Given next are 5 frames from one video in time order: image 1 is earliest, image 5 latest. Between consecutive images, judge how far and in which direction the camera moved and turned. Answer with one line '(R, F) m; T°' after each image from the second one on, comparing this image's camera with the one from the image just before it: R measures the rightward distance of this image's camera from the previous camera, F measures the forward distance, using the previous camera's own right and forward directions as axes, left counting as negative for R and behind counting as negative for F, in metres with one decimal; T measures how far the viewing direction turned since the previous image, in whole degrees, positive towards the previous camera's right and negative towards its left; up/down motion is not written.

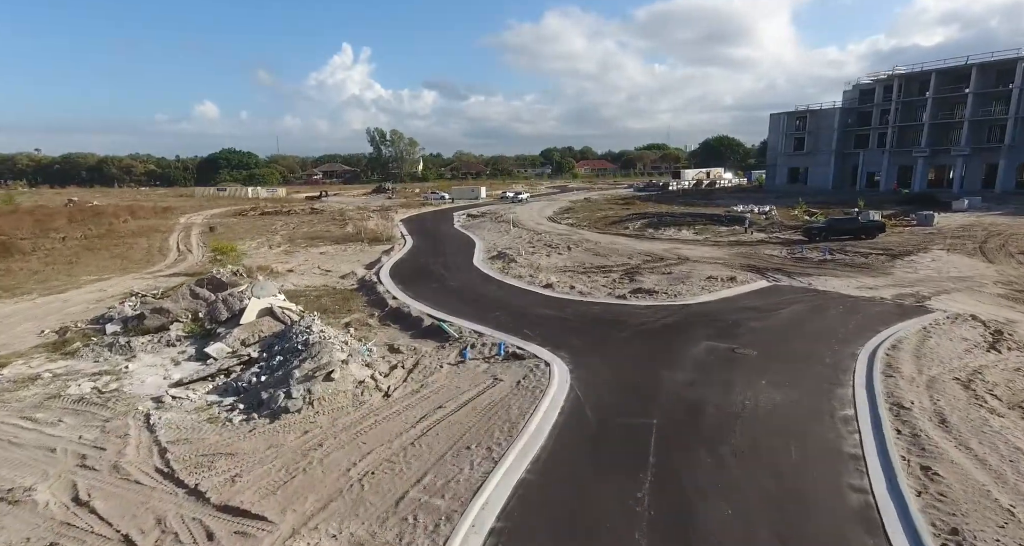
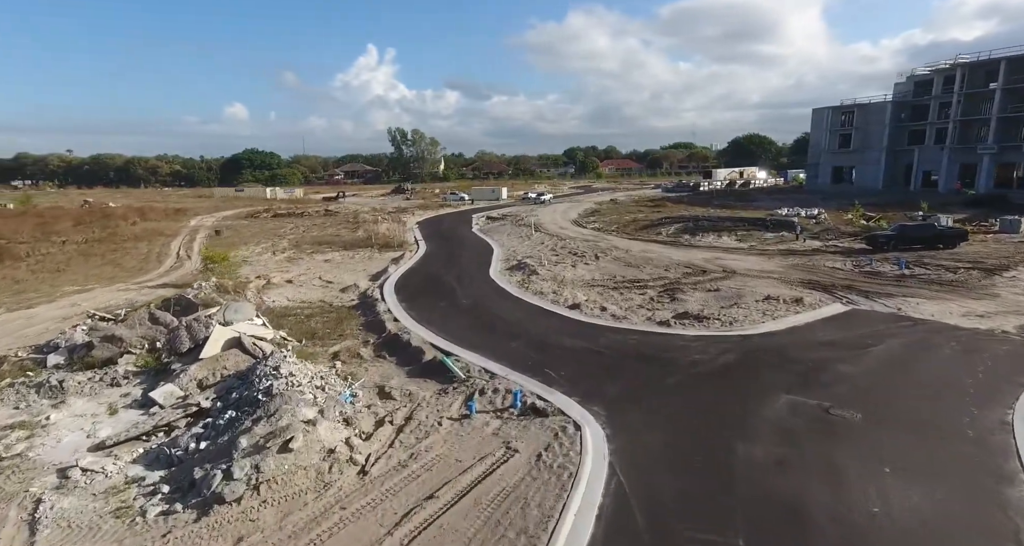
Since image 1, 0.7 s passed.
(0.0, +2.6) m; -2°
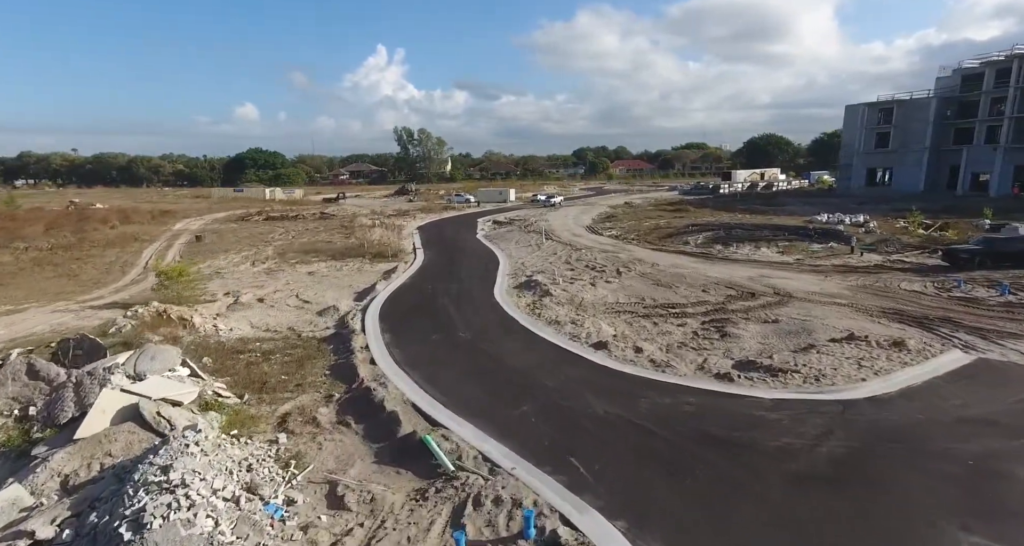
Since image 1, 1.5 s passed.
(0.0, +3.3) m; -1°
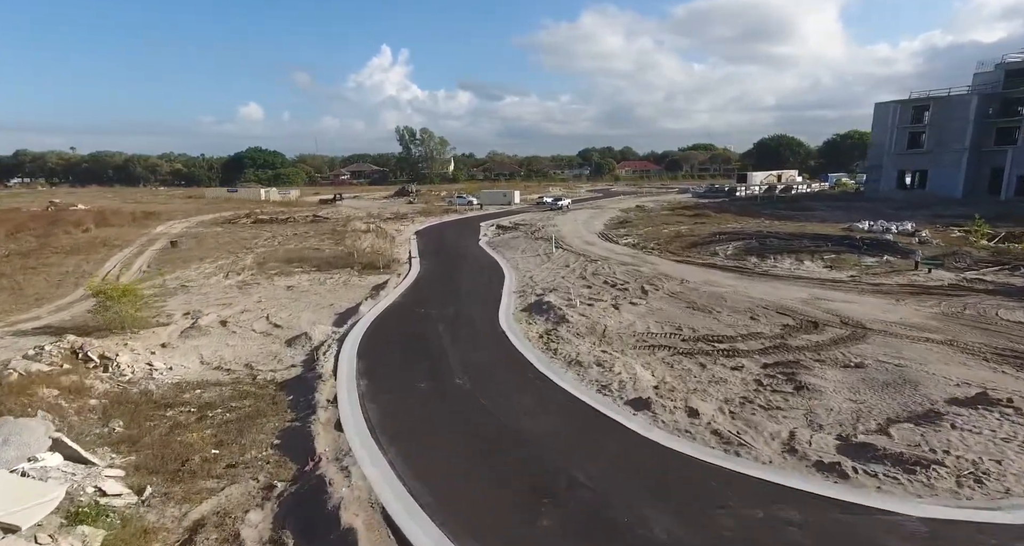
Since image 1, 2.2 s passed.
(-0.2, +3.0) m; 0°
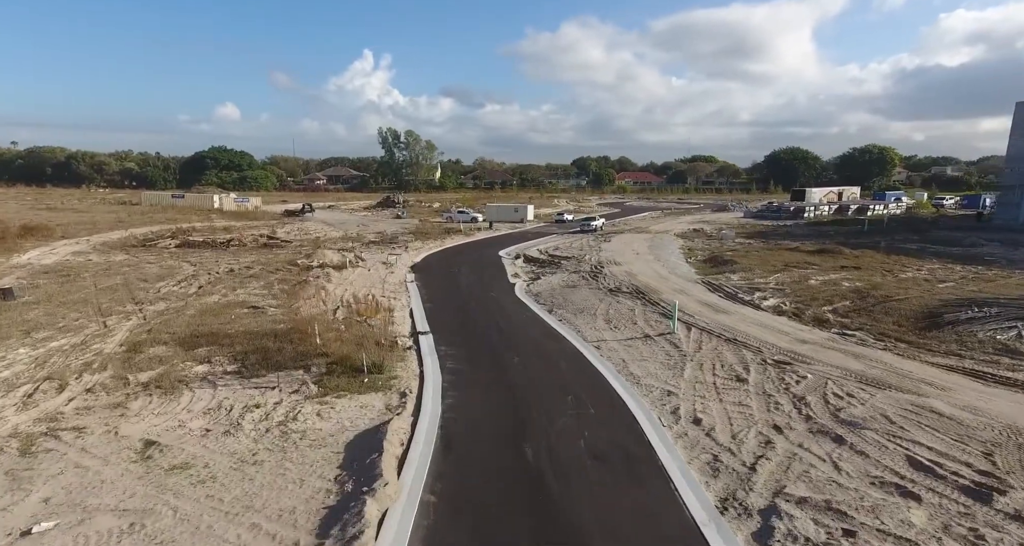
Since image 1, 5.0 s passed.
(-3.1, +12.0) m; +2°
